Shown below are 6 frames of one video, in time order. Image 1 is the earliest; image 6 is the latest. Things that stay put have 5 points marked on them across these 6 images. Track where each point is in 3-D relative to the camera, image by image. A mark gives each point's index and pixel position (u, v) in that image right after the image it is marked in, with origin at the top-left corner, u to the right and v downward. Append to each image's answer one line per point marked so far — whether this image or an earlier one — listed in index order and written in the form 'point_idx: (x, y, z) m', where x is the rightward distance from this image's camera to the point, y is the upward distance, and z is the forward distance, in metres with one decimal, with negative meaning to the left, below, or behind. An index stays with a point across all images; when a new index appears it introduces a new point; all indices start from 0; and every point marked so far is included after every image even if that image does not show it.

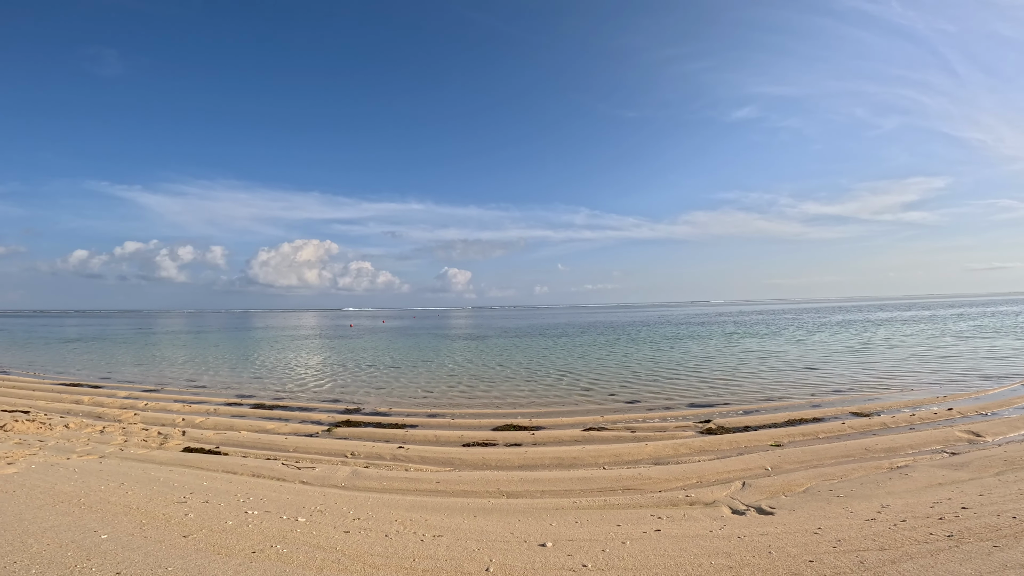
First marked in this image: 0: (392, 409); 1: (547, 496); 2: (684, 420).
0: (-3.2, -3.6, +13.0) m
1: (+0.4, -2.5, +5.7) m
2: (+3.6, -2.7, +9.8) m
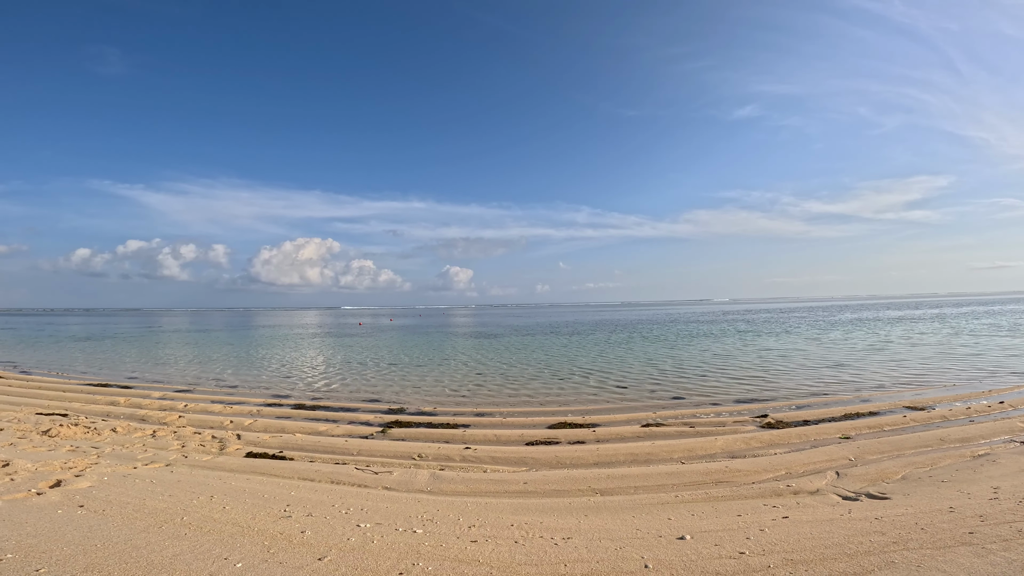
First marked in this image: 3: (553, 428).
0: (-2.0, -3.5, +13.2) m
1: (+1.6, -2.4, +5.9) m
2: (+4.7, -2.7, +10.0) m
3: (+0.9, -3.0, +9.9) m
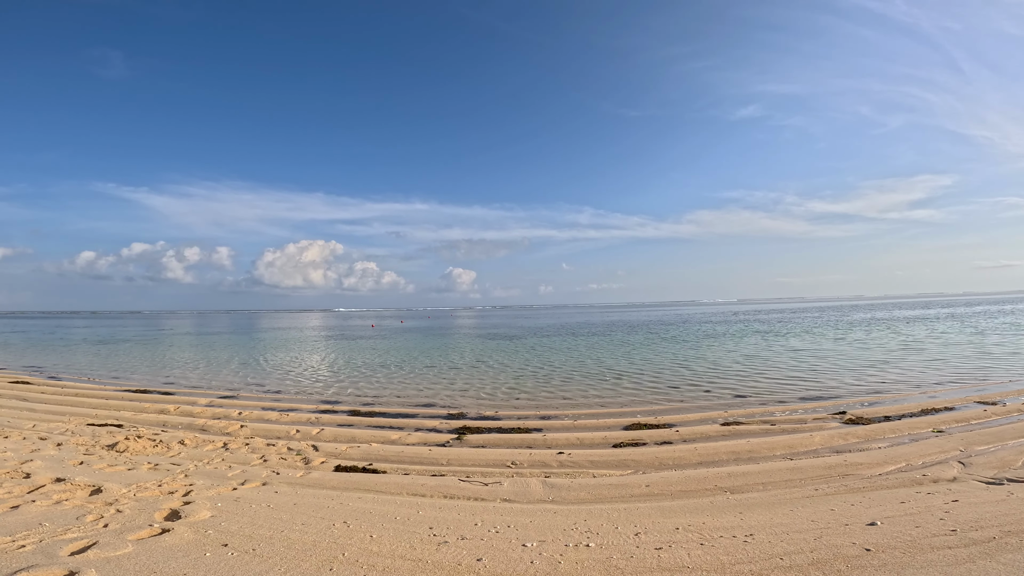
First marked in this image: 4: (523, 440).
0: (-0.3, -3.5, +13.3) m
1: (+3.2, -2.4, +6.0) m
2: (+6.4, -2.7, +10.1) m
3: (+2.6, -2.9, +10.0) m
4: (+0.2, -3.1, +9.5) m
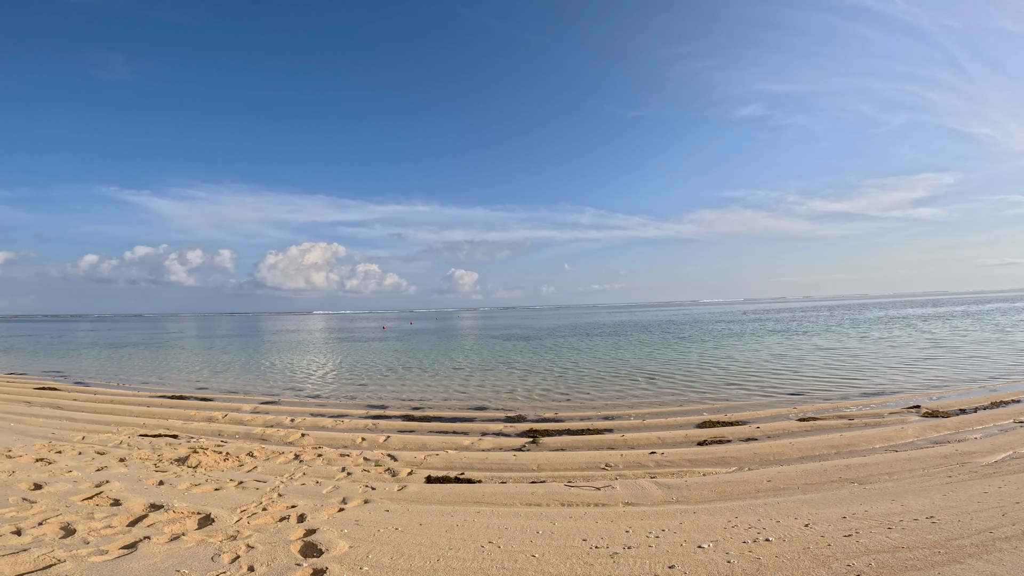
0: (+1.2, -3.5, +13.4) m
1: (+4.8, -2.3, +6.0) m
2: (+8.0, -2.6, +10.1) m
3: (+4.1, -2.9, +10.0) m
4: (+1.8, -3.0, +9.5) m
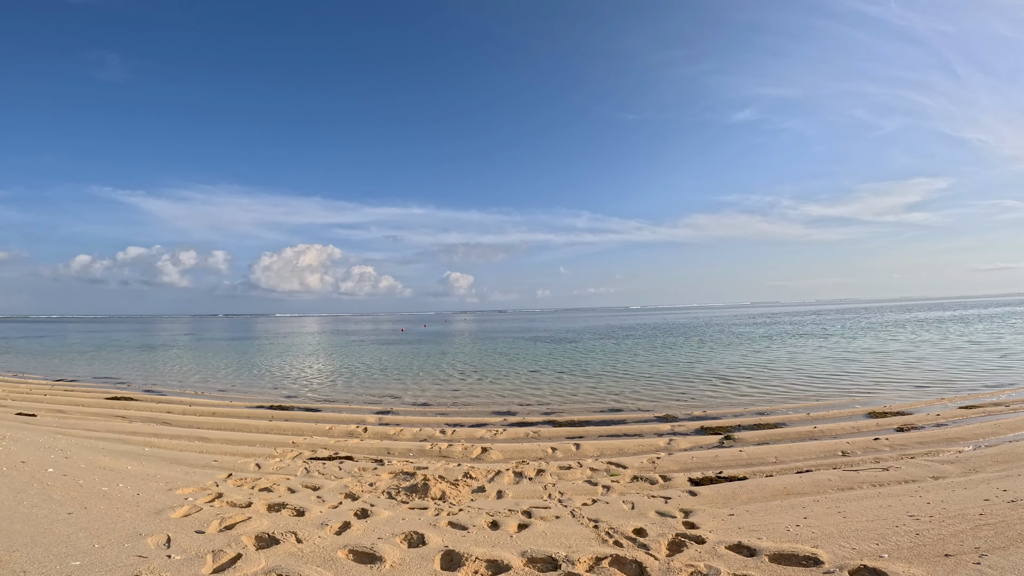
0: (+5.4, -3.5, +13.9) m
1: (+9.0, -2.3, +6.7) m
2: (+12.1, -2.6, +10.8) m
3: (+8.3, -2.9, +10.7) m
4: (+6.0, -3.0, +10.1) m
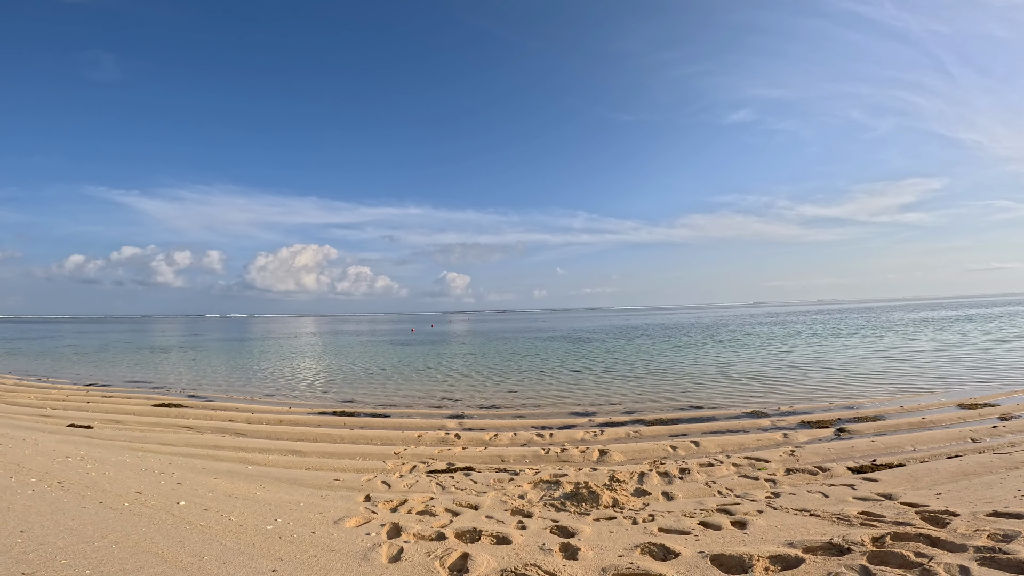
0: (+8.1, -3.4, +14.5) m
1: (+11.8, -2.3, +7.2) m
2: (+14.9, -2.5, +11.4) m
3: (+11.0, -2.8, +11.2) m
4: (+8.7, -3.0, +10.7) m
